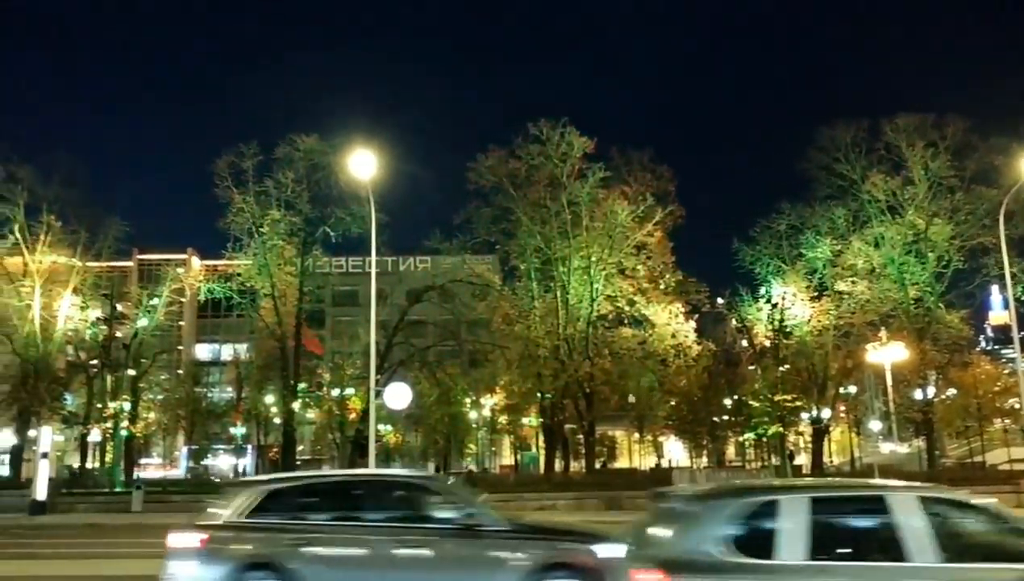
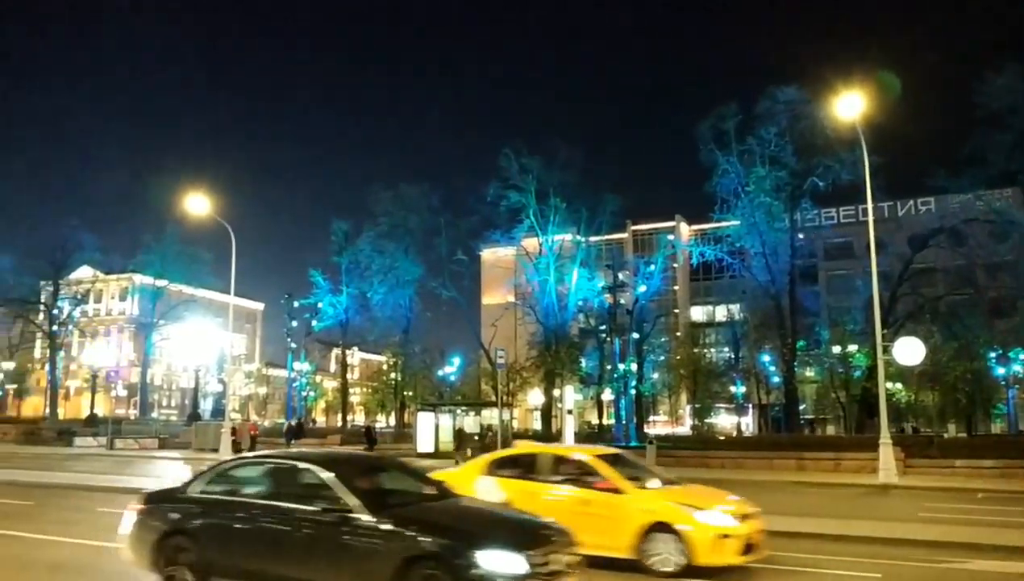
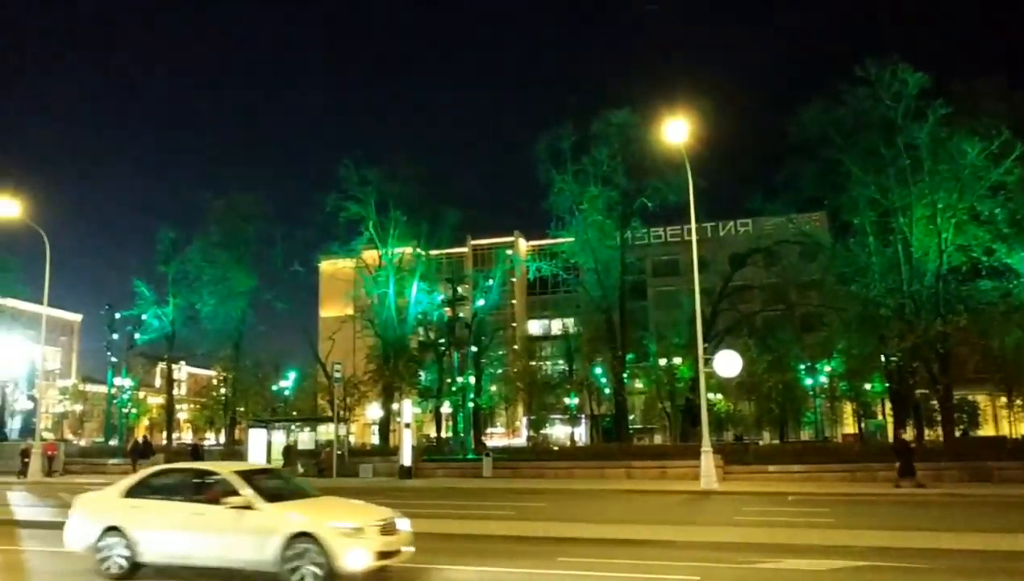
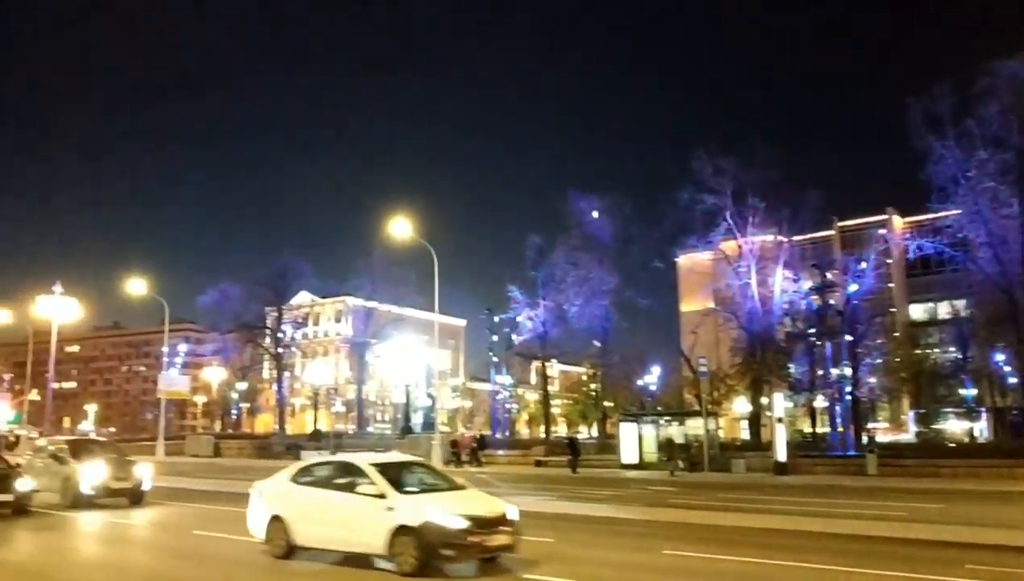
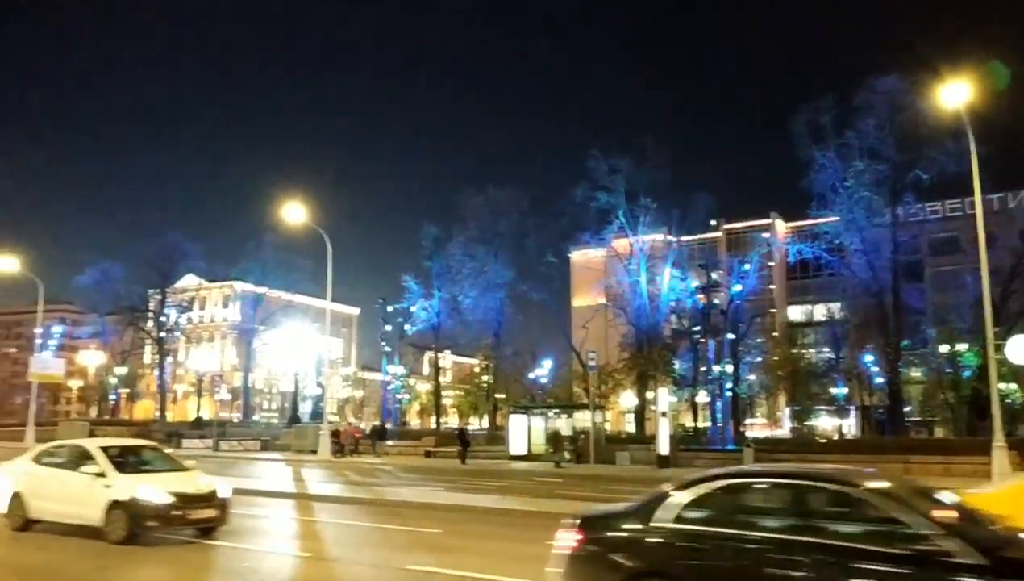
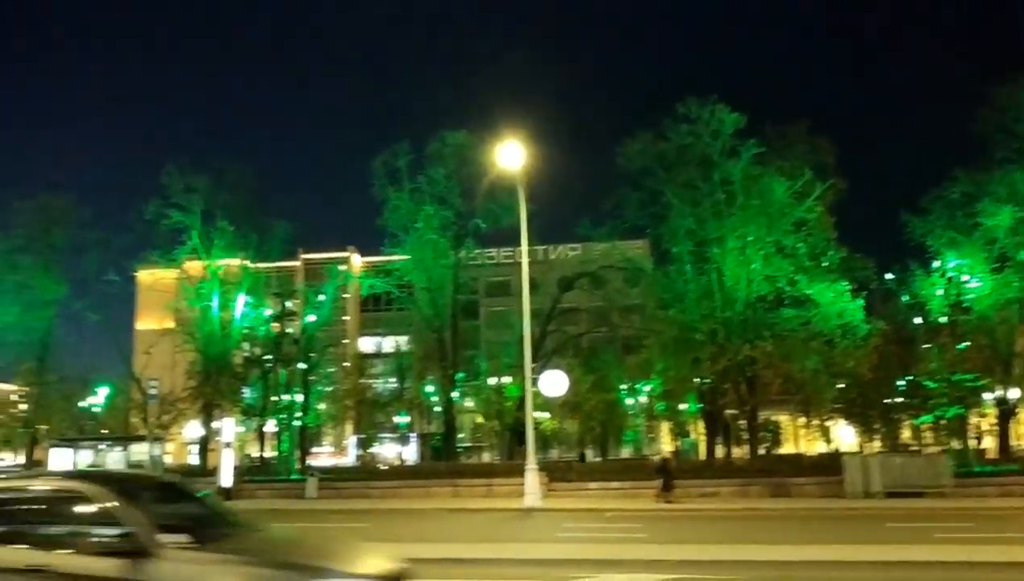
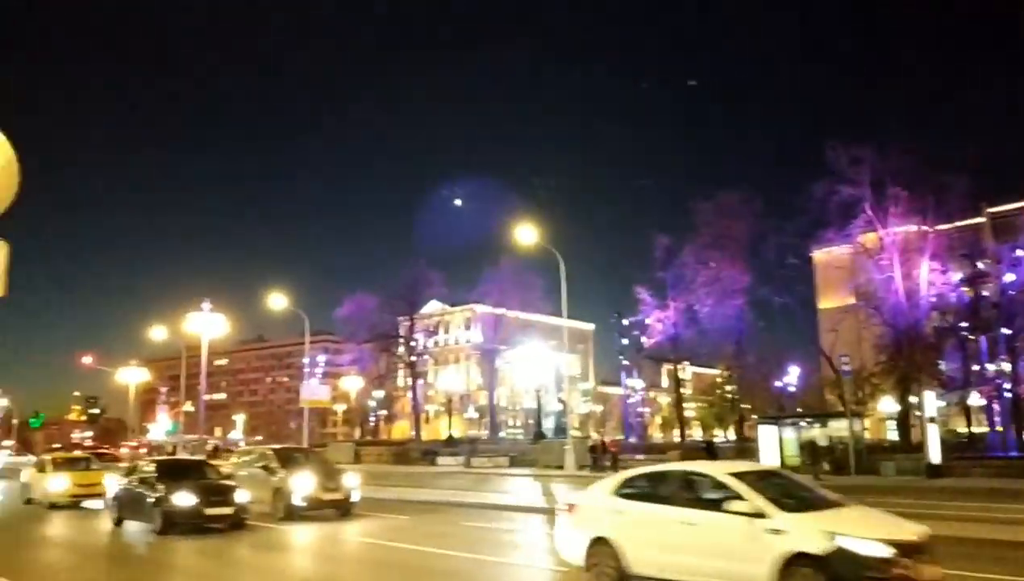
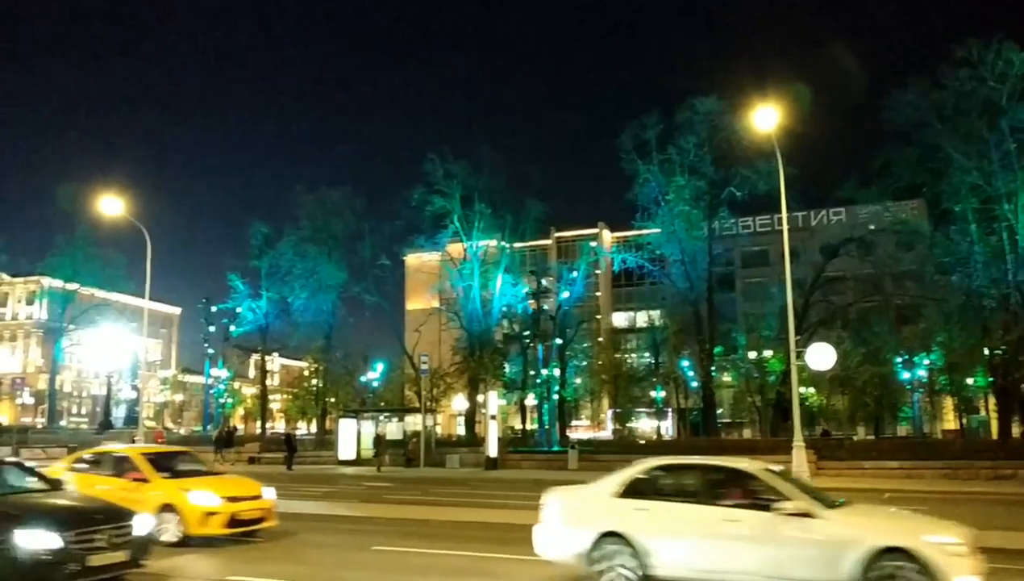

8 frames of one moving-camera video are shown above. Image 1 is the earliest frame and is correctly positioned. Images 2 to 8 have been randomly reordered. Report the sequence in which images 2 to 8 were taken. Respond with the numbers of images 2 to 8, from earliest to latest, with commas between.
6, 3, 8, 2, 5, 4, 7
